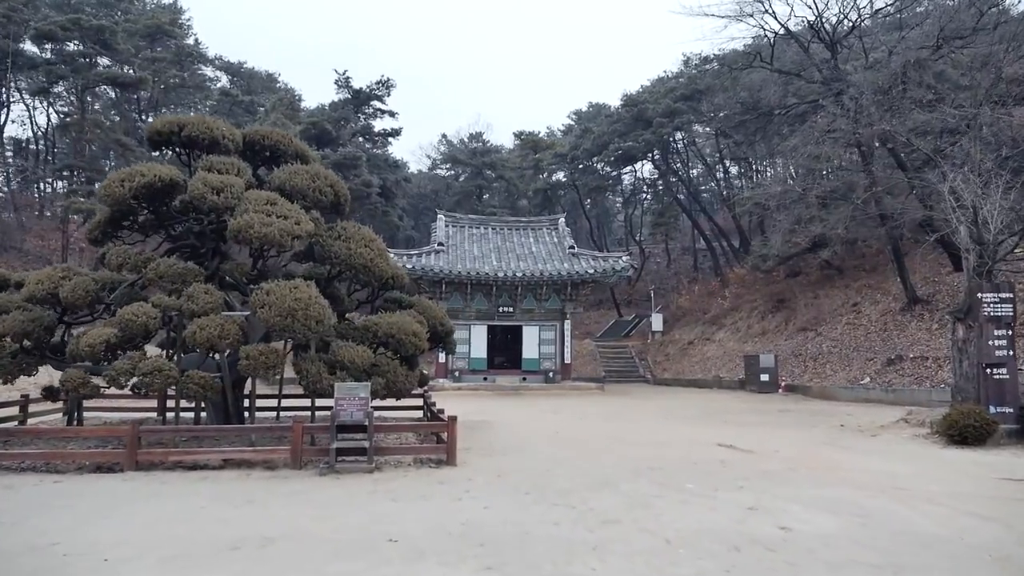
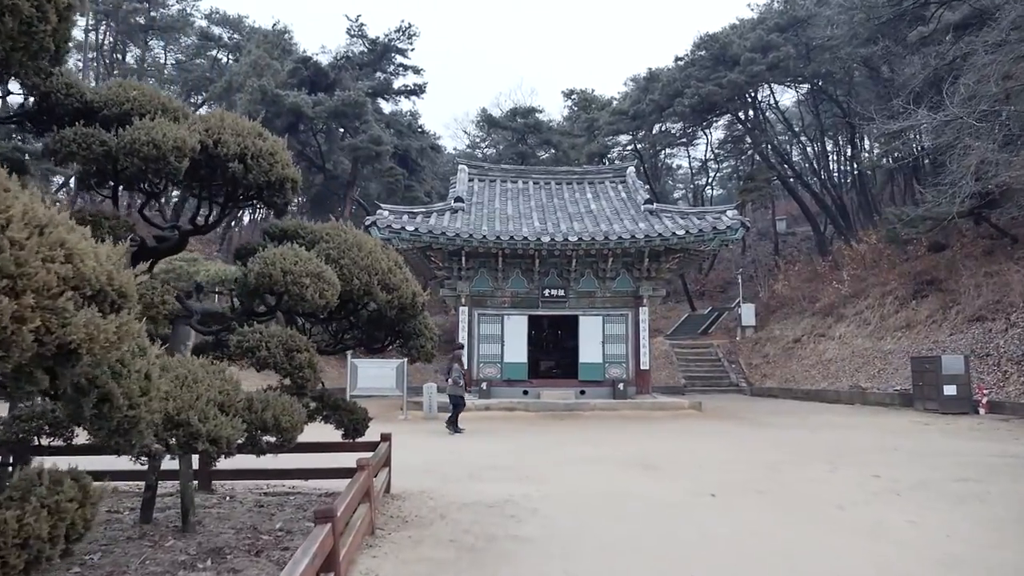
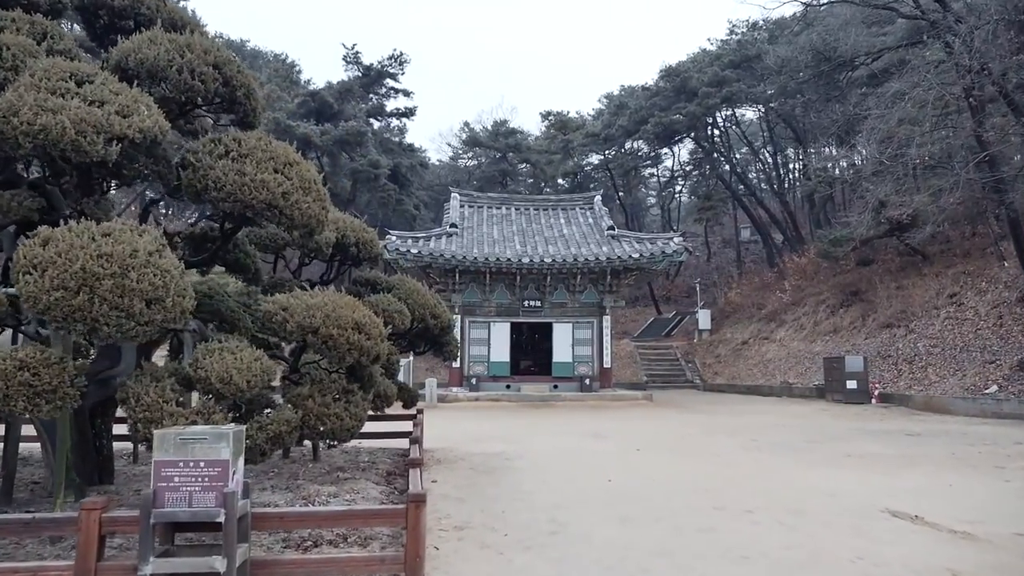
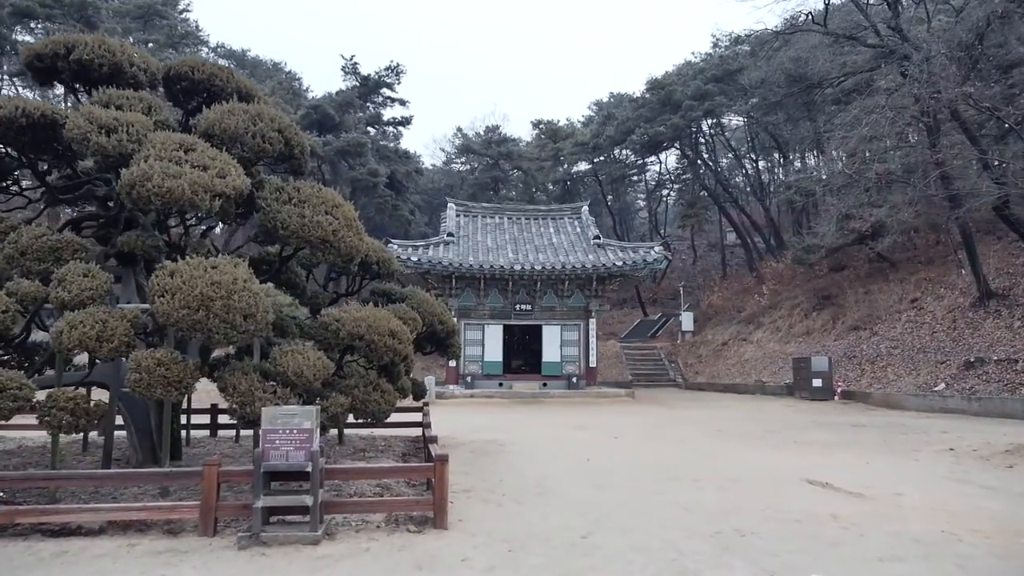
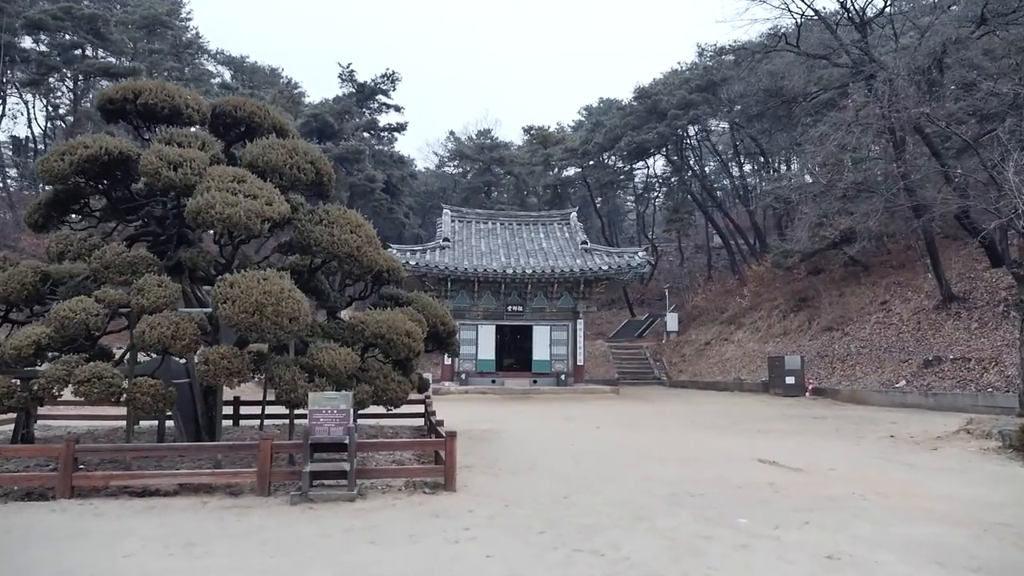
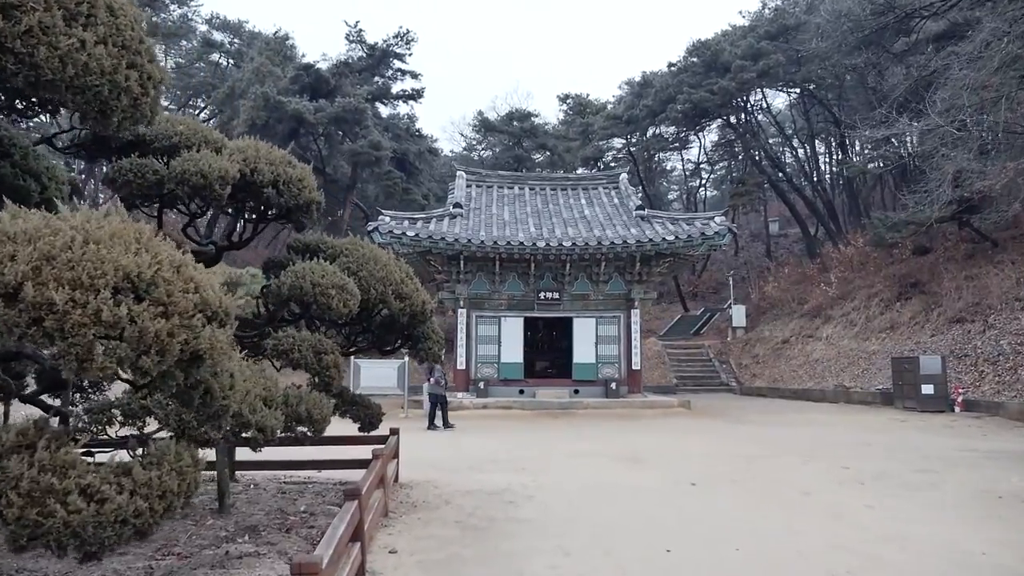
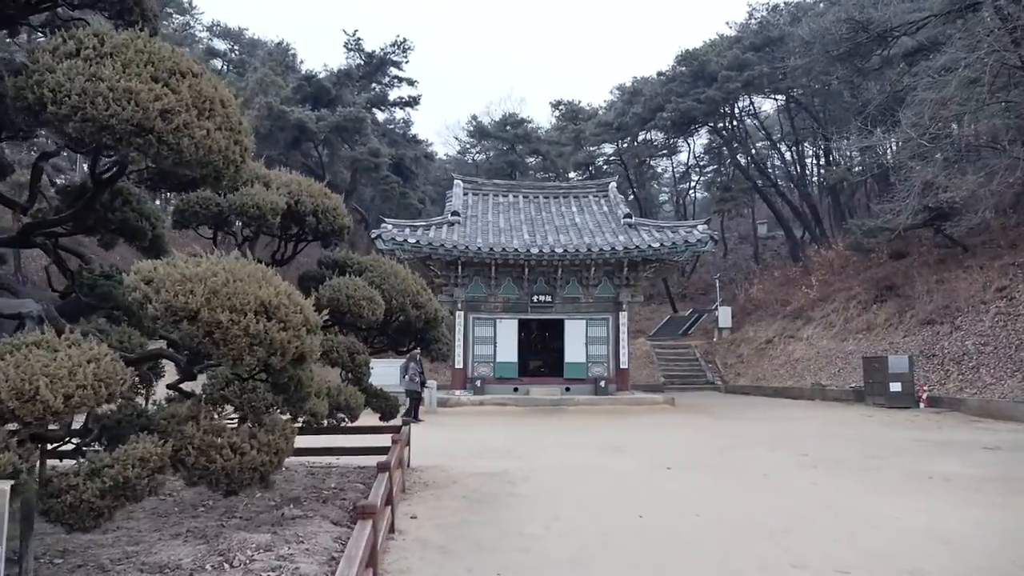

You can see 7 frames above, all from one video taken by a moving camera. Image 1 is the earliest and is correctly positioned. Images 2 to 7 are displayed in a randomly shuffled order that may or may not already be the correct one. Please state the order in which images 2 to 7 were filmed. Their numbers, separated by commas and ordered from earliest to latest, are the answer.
5, 4, 3, 7, 6, 2
